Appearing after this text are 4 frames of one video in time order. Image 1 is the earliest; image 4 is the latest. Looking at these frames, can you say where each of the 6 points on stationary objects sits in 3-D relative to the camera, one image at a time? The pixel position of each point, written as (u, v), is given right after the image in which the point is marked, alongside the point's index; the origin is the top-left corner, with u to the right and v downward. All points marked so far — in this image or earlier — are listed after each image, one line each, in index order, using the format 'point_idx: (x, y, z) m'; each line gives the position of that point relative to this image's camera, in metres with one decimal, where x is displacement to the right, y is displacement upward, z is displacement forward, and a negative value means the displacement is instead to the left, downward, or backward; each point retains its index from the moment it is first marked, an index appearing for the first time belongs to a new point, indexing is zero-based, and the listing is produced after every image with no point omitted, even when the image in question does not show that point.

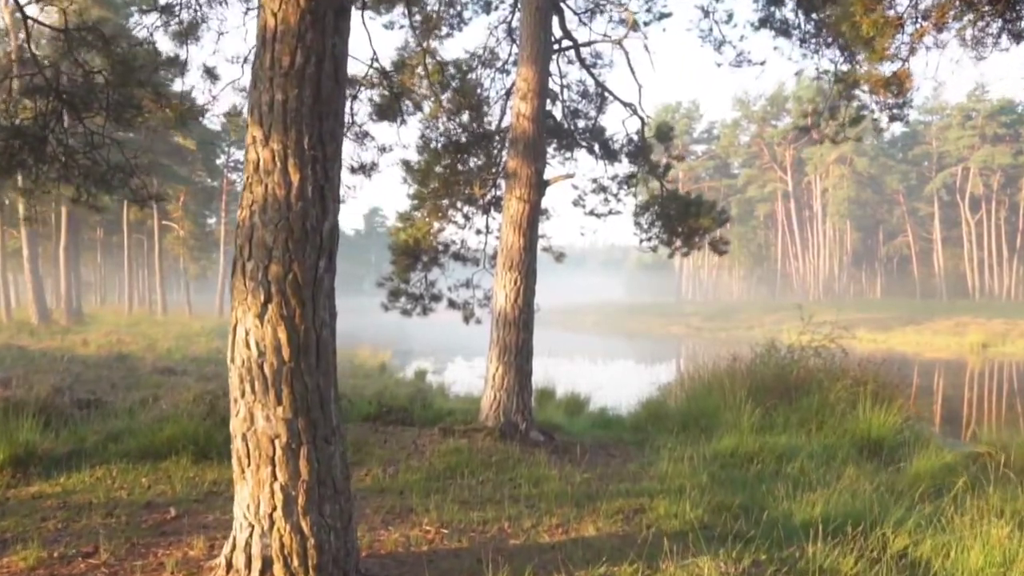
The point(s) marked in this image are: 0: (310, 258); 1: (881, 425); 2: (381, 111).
0: (-0.8, +0.1, +3.1) m
1: (+4.0, -1.5, +8.6) m
2: (-1.3, +1.8, +7.9) m
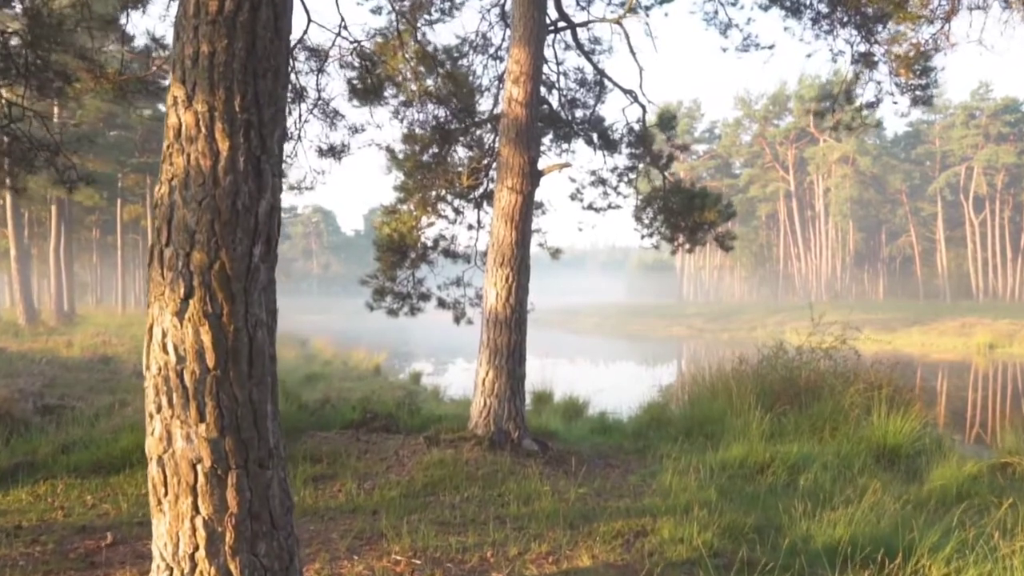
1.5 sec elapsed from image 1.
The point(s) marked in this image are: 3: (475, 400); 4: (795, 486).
0: (-0.9, +0.1, +2.6) m
1: (+3.9, -1.4, +8.1) m
2: (-1.4, +1.8, +7.4) m
3: (-0.3, -1.0, +7.1) m
4: (+2.3, -1.6, +6.4) m
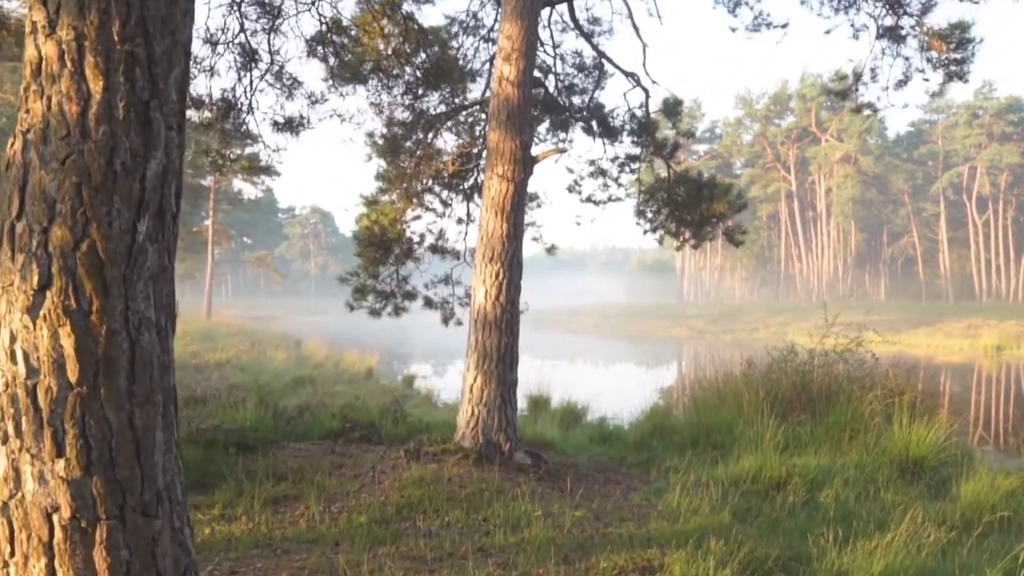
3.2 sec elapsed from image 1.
0: (-0.9, +0.2, +1.9) m
1: (+3.8, -1.4, +7.4) m
2: (-1.5, +1.8, +6.7) m
3: (-0.4, -1.0, +6.4) m
4: (+2.2, -1.6, +5.8) m
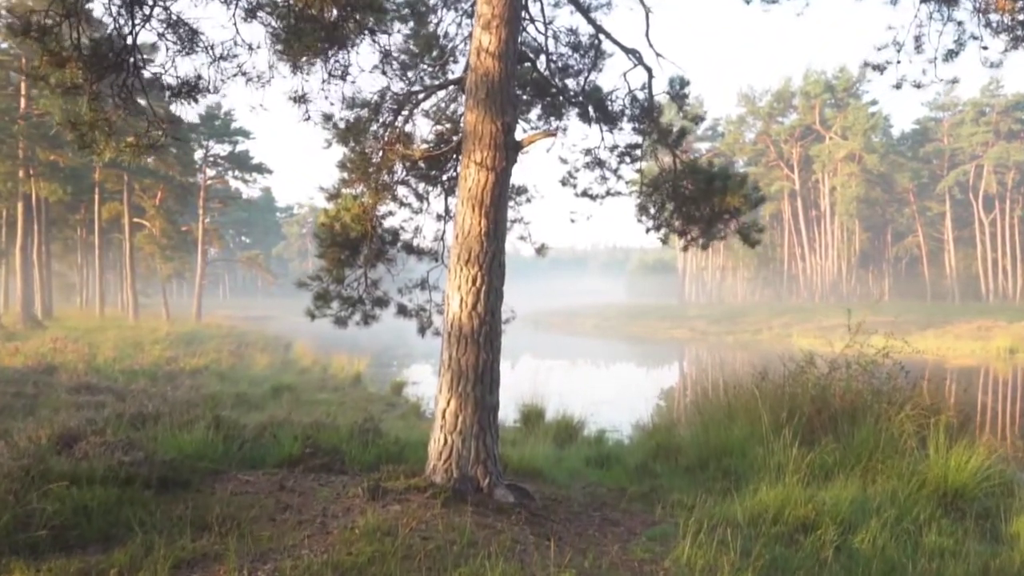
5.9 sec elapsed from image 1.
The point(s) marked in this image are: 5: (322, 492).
0: (-1.1, +0.1, +1.0) m
1: (+3.7, -1.5, +6.5) m
2: (-1.6, +1.8, +5.8) m
3: (-0.5, -1.0, +5.5) m
4: (+2.1, -1.6, +4.8) m
5: (-1.3, -1.4, +5.4) m
